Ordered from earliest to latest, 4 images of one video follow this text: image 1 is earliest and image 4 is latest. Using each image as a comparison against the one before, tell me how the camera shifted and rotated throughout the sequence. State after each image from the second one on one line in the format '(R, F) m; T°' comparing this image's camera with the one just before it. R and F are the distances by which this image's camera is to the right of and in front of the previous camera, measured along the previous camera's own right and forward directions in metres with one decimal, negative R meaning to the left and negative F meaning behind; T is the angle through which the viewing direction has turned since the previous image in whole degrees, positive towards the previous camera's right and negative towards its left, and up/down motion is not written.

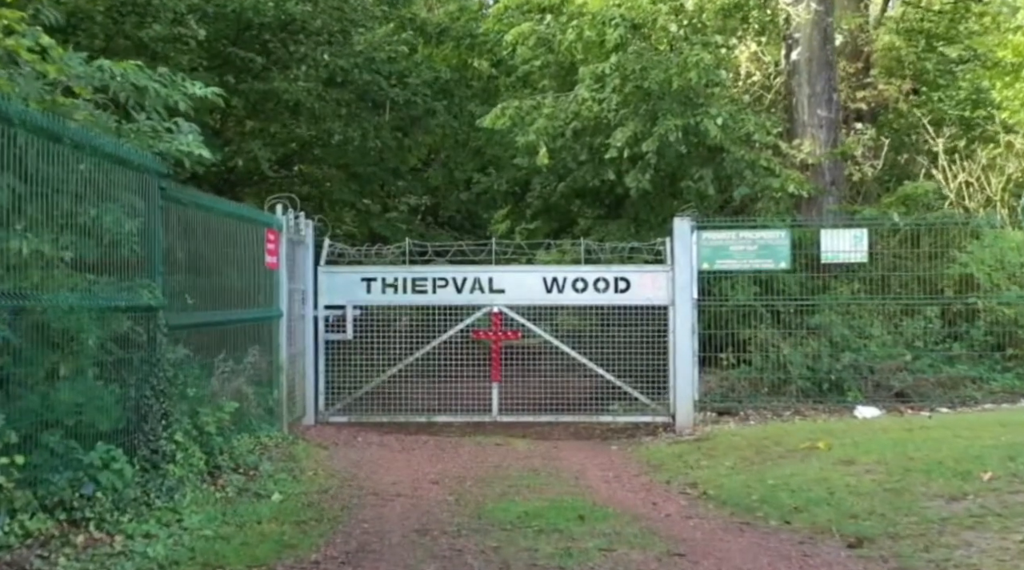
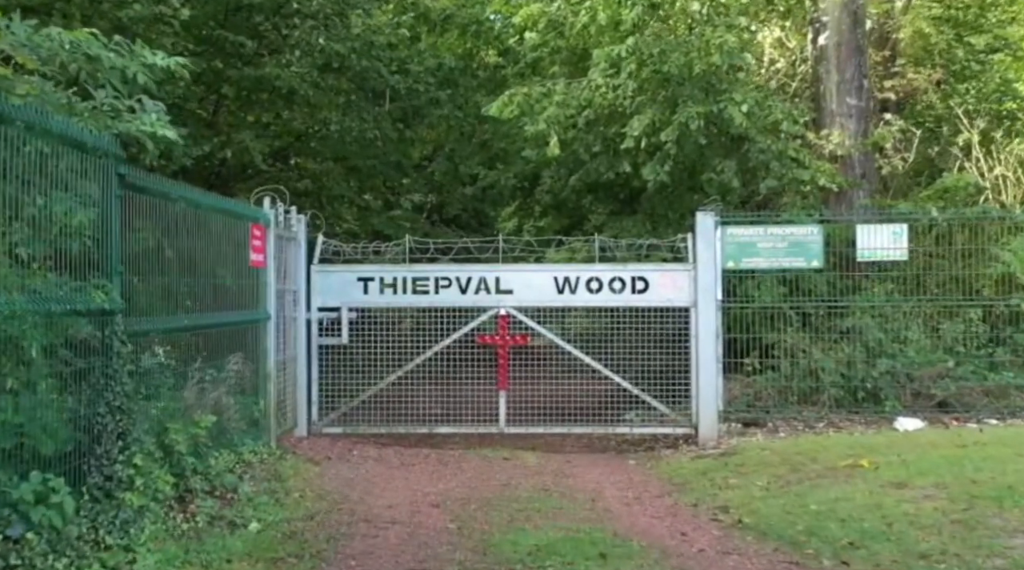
(0.0, +0.9) m; 0°
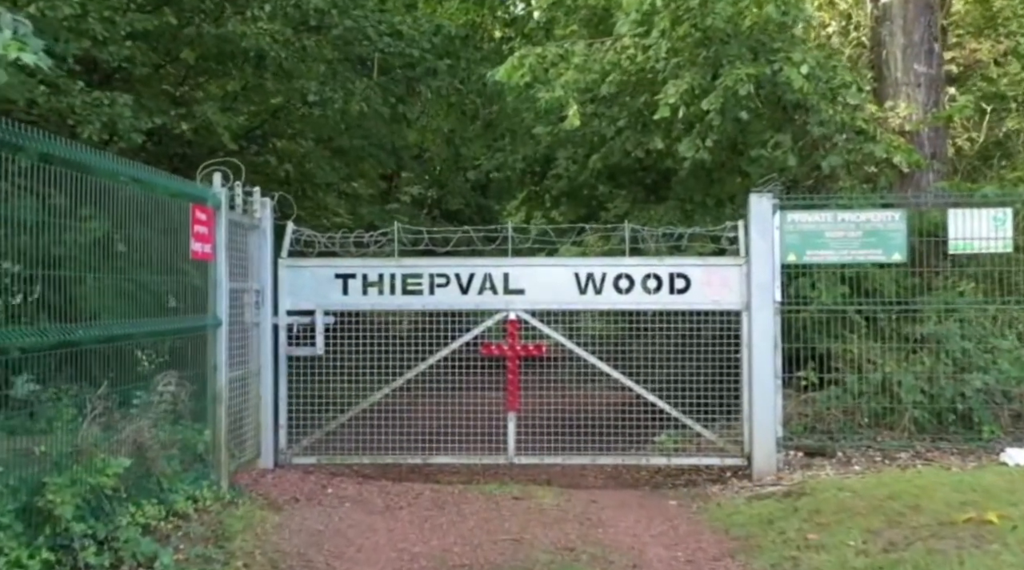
(-0.1, +2.0) m; 0°
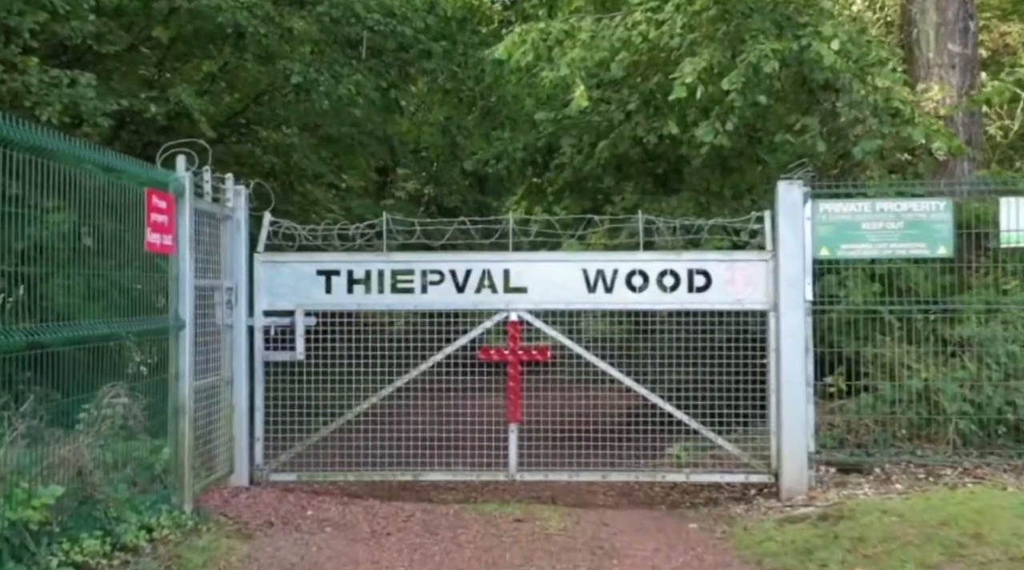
(0.0, +0.9) m; 0°
